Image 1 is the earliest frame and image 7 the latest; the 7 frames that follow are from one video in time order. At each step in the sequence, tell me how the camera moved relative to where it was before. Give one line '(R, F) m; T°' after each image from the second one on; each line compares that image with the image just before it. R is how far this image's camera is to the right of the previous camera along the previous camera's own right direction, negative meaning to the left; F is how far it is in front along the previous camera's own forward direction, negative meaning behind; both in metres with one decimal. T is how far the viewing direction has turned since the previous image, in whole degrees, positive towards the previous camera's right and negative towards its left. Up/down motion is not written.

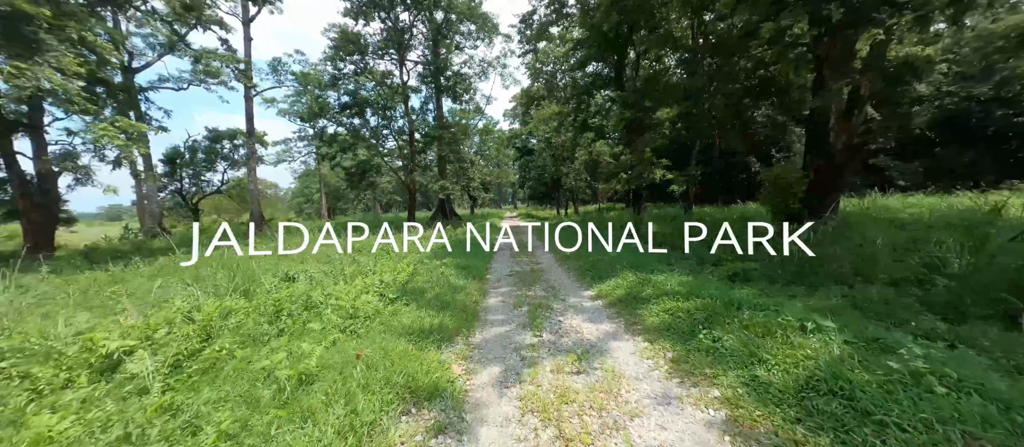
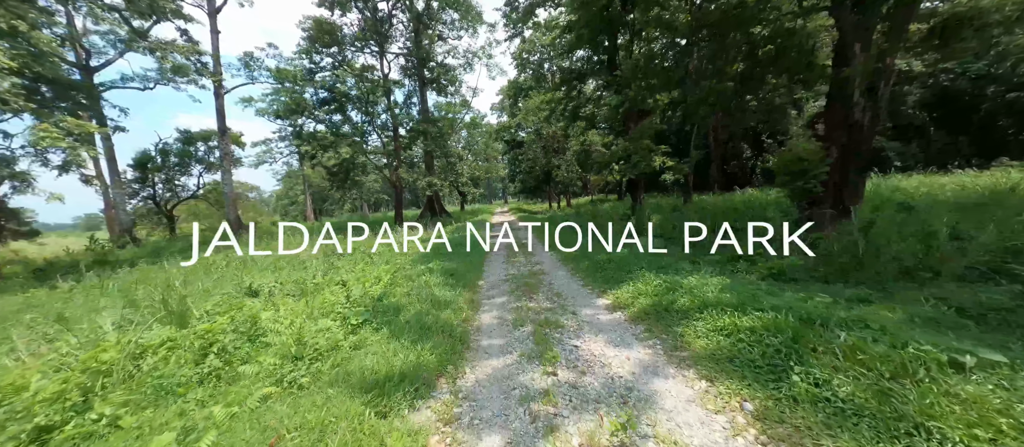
(0.0, +0.8) m; +1°
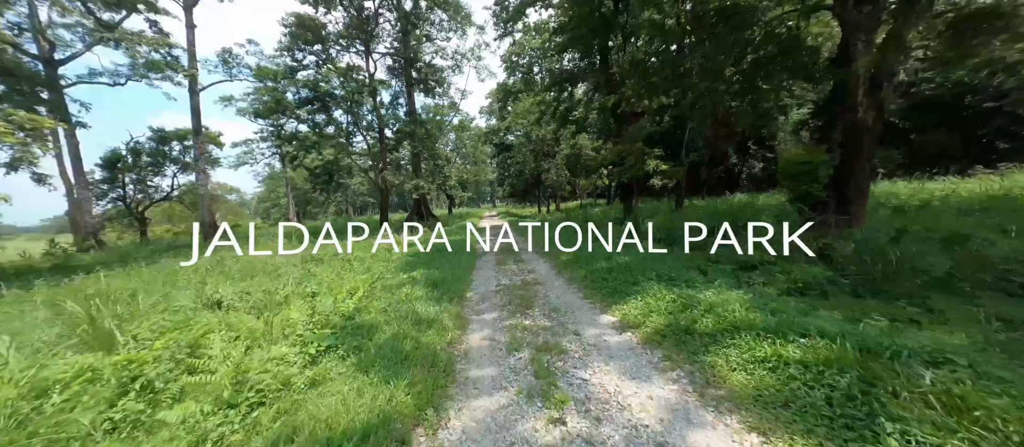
(0.0, +0.4) m; +2°
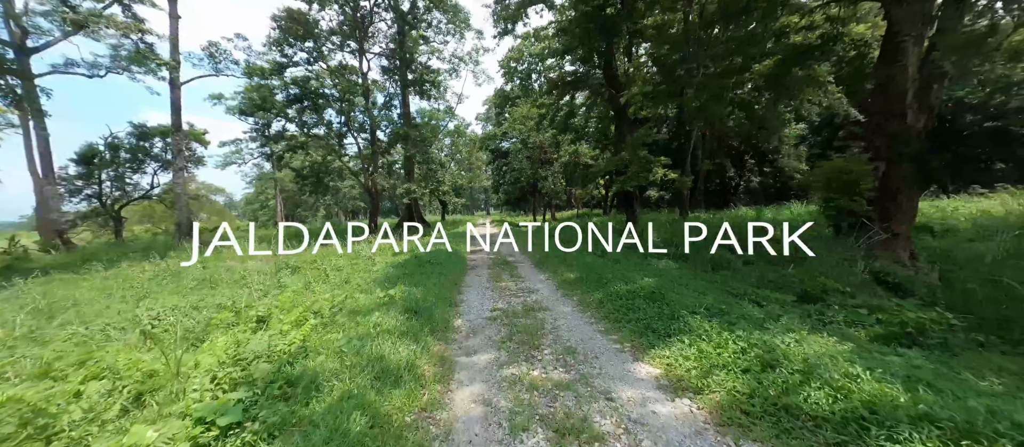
(-0.1, +0.8) m; +1°
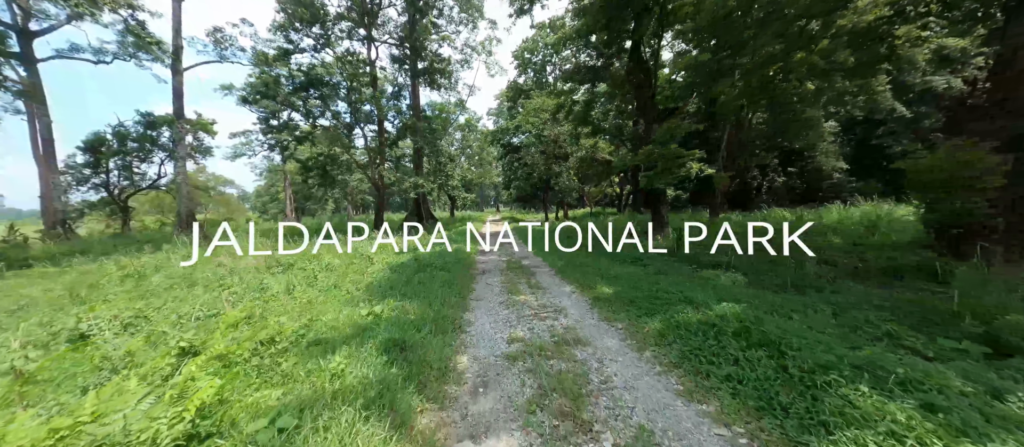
(-0.1, +1.0) m; -1°
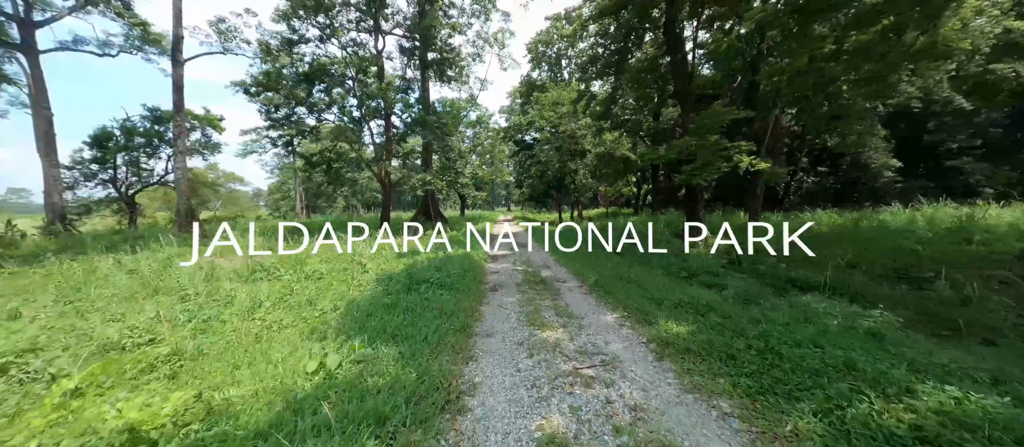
(-0.1, +1.2) m; -2°
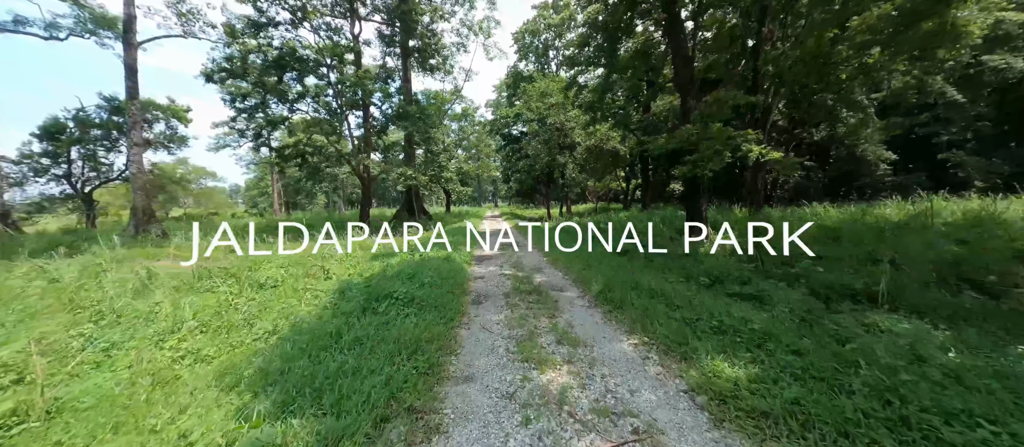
(0.0, +0.8) m; +2°
